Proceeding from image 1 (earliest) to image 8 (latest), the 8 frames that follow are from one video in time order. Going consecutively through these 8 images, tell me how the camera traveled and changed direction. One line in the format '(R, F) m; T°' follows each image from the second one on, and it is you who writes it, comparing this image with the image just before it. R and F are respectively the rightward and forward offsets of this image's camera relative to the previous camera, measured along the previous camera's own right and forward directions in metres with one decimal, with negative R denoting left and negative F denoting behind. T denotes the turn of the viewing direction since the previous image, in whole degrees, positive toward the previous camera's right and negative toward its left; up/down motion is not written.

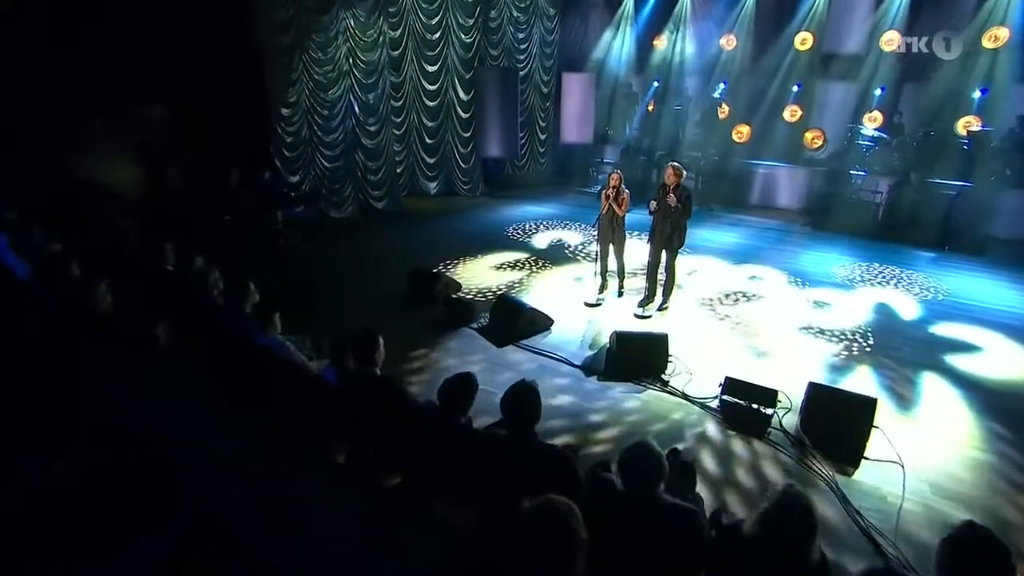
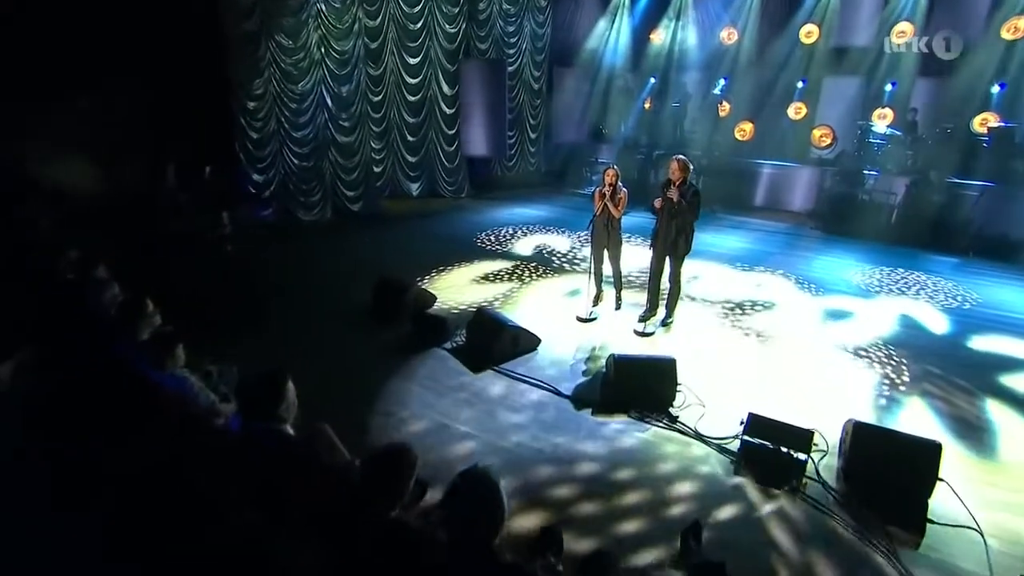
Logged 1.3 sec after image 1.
(+0.1, +0.9) m; +1°
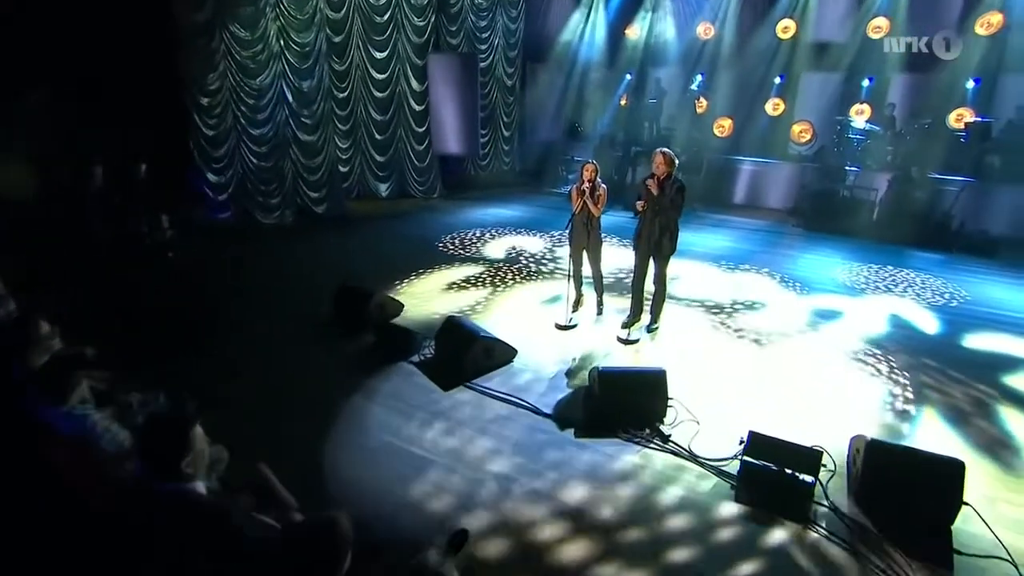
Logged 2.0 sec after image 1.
(0.0, +0.5) m; +2°
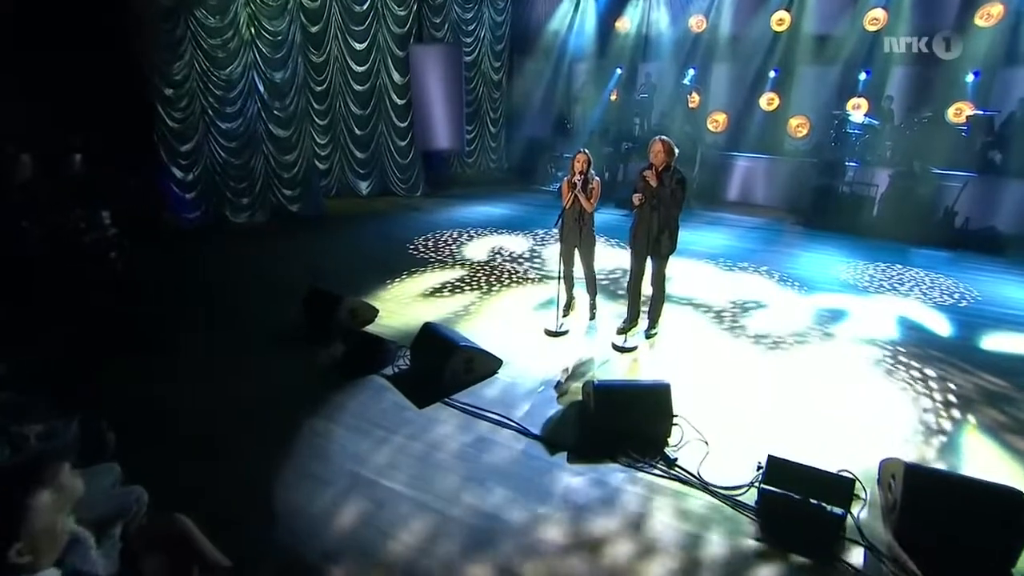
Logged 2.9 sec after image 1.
(0.0, +0.5) m; +1°
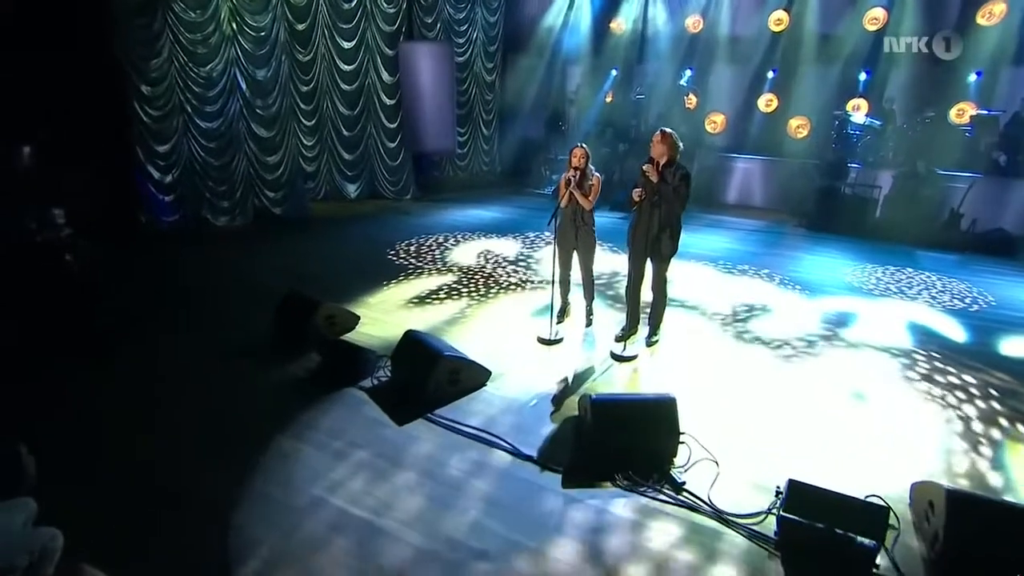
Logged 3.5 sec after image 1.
(0.0, +0.4) m; 0°
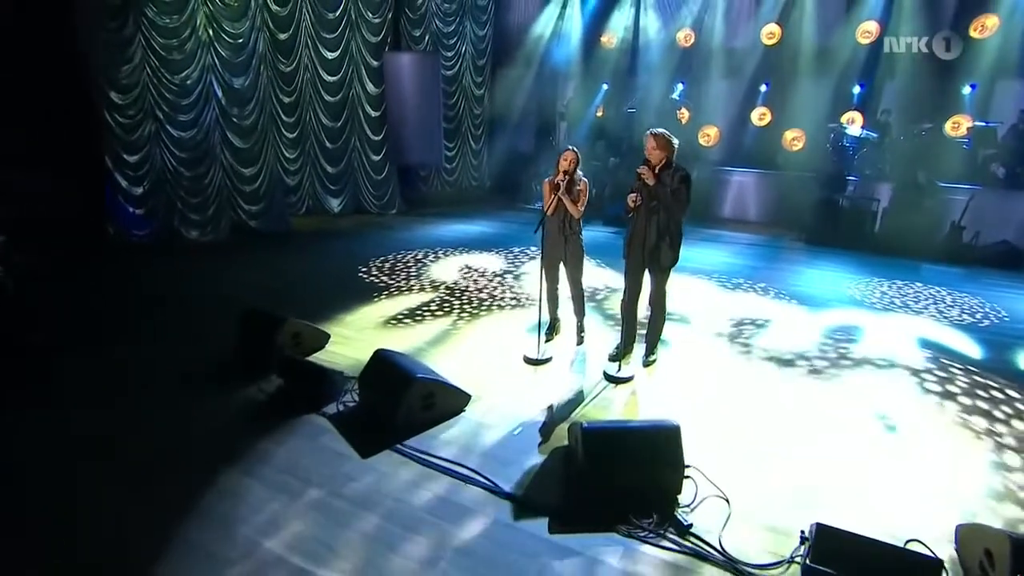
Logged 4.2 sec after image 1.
(+0.1, +0.4) m; +1°
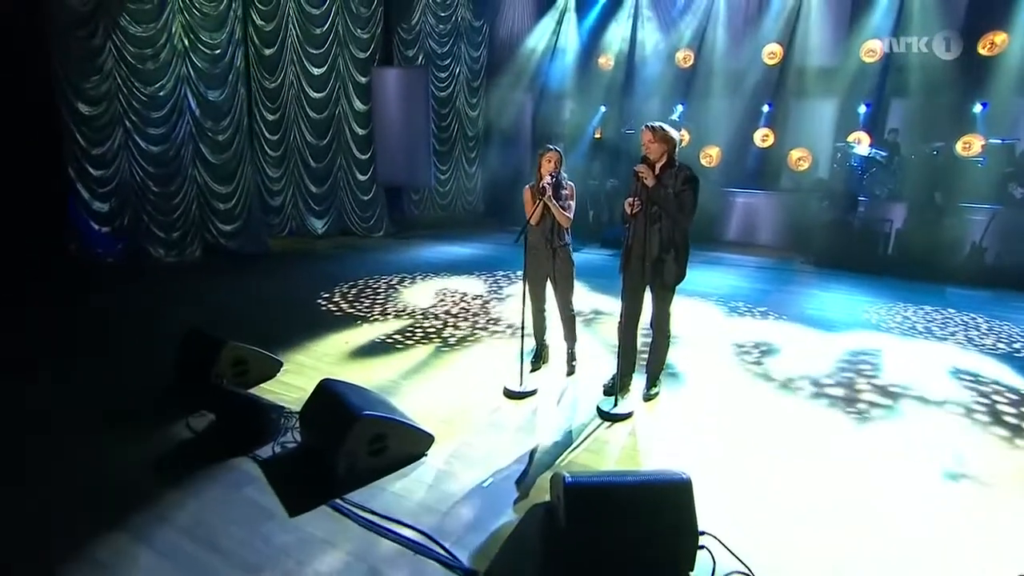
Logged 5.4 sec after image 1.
(+0.1, +0.6) m; 0°
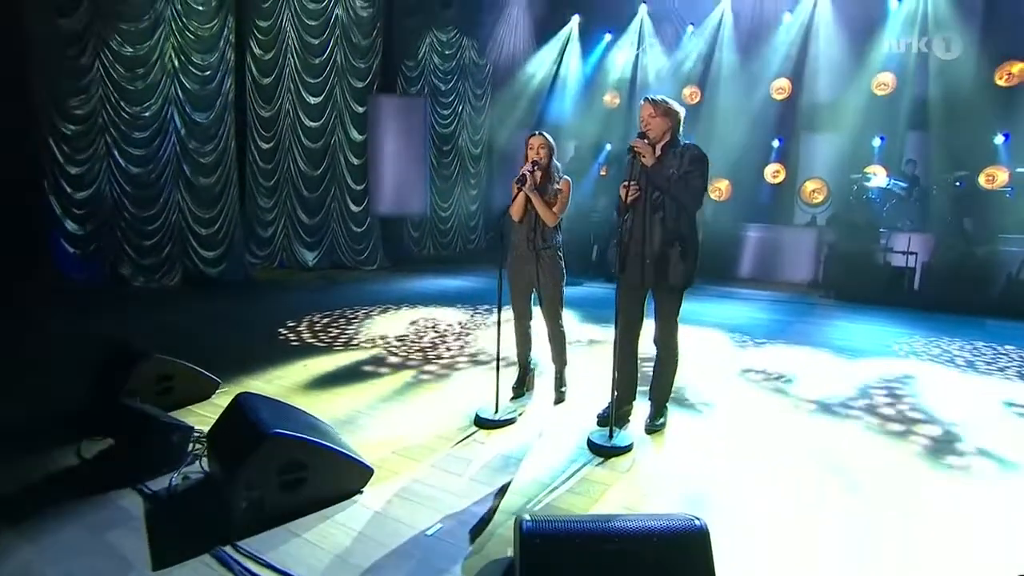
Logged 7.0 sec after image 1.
(+0.2, +0.6) m; -1°
